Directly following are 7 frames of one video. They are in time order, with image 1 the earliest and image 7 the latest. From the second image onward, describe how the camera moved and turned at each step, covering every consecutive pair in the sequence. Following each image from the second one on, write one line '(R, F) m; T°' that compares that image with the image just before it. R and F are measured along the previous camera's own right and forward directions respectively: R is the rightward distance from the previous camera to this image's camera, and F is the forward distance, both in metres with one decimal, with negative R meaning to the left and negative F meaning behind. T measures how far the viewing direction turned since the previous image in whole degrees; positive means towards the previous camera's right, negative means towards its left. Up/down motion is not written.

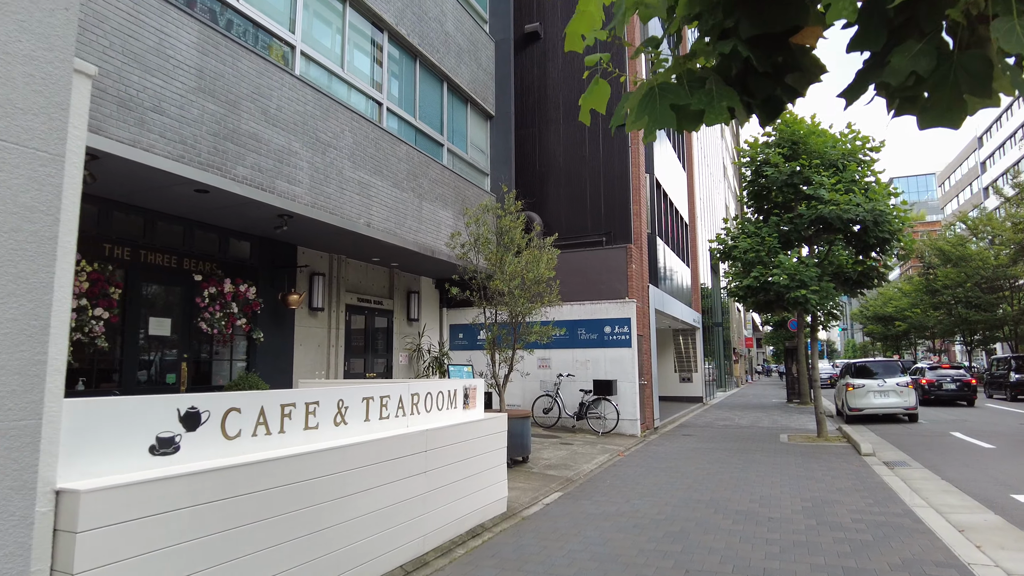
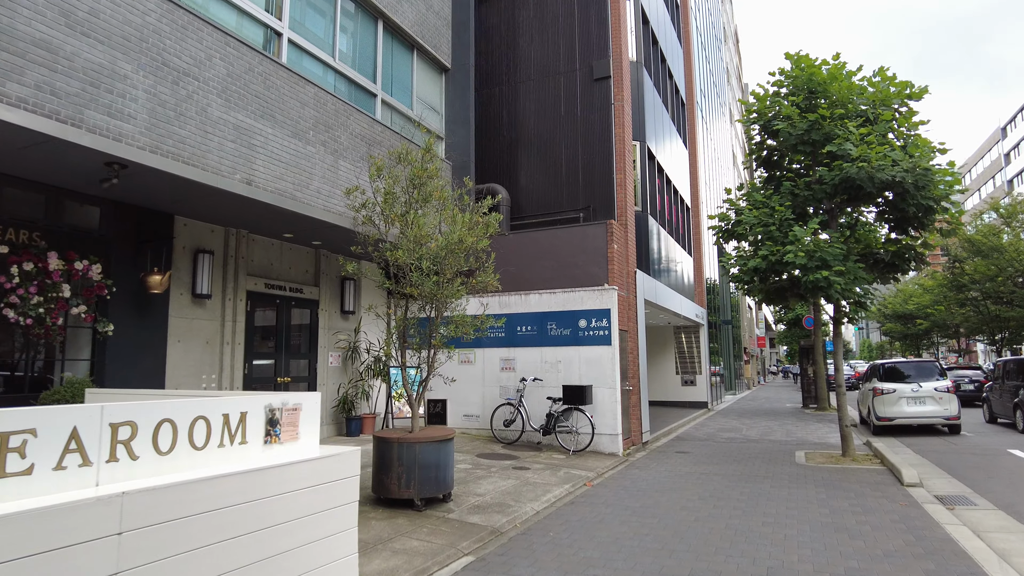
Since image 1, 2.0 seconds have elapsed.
(+1.0, +2.5) m; -1°
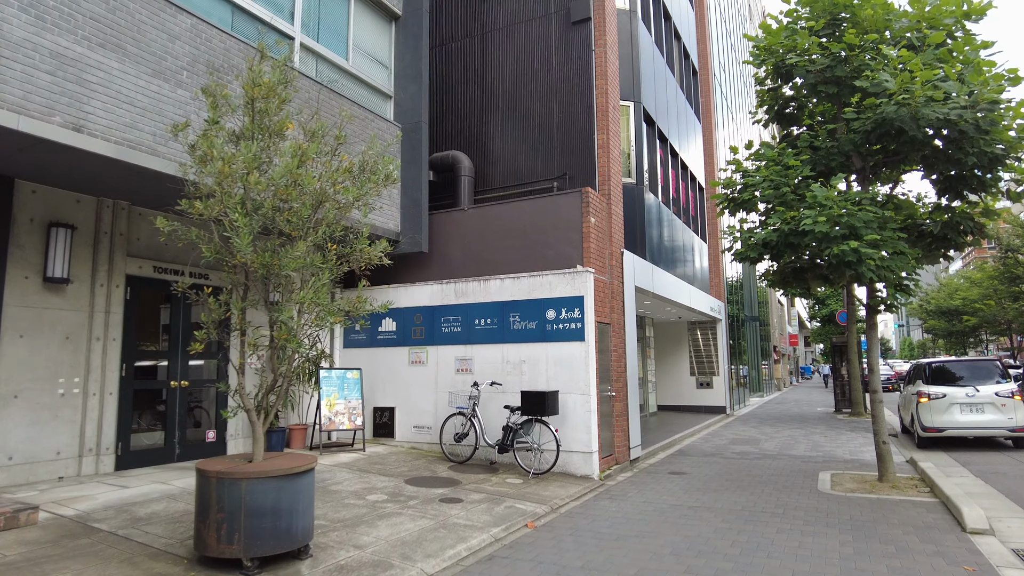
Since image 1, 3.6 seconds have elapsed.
(+1.1, +2.1) m; -3°
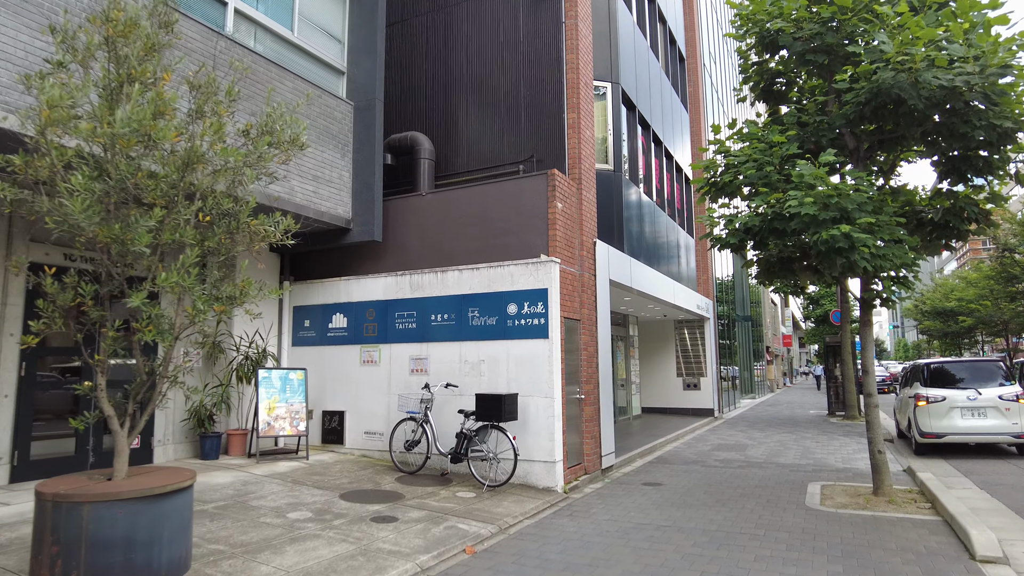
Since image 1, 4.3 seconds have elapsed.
(+0.5, +0.9) m; 0°
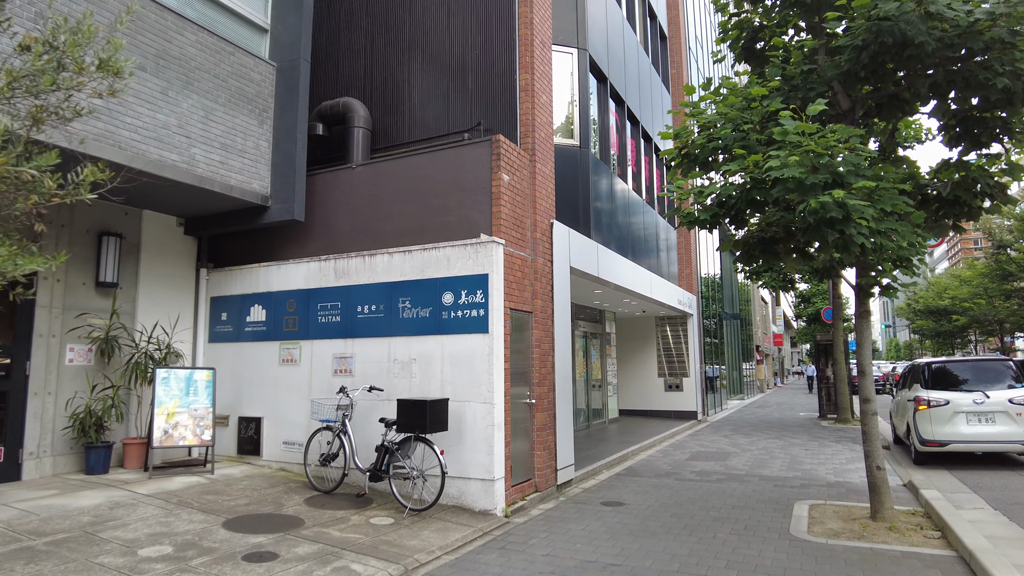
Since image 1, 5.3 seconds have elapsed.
(+0.6, +1.2) m; +1°
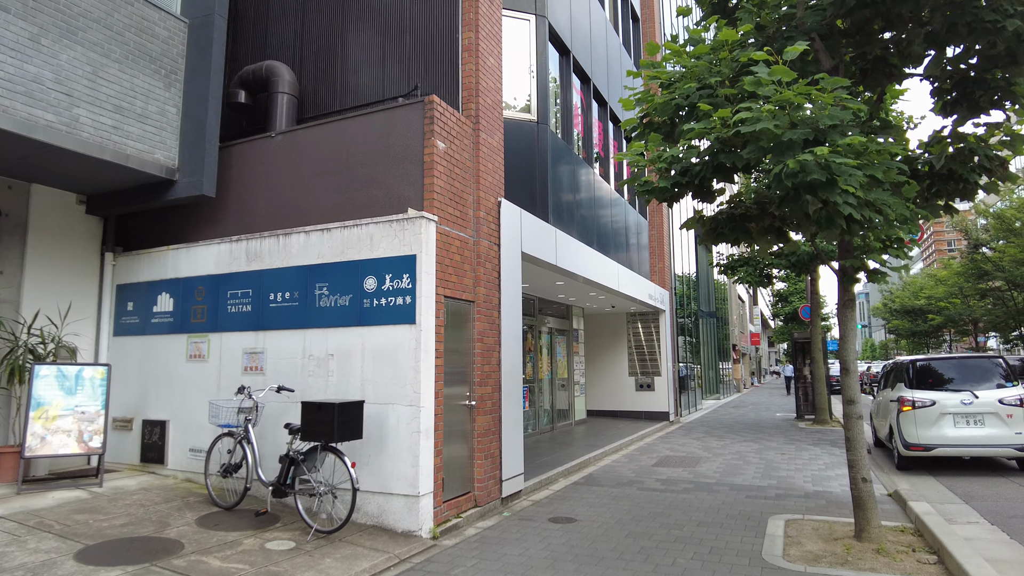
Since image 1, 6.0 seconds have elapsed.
(+0.4, +0.9) m; +2°
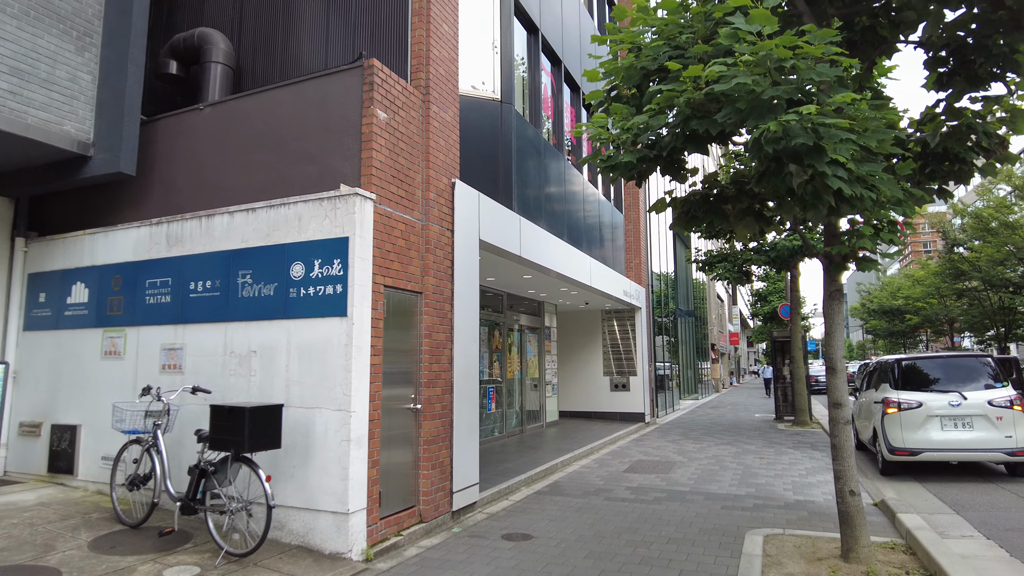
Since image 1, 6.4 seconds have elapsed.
(+0.3, +0.7) m; +2°
